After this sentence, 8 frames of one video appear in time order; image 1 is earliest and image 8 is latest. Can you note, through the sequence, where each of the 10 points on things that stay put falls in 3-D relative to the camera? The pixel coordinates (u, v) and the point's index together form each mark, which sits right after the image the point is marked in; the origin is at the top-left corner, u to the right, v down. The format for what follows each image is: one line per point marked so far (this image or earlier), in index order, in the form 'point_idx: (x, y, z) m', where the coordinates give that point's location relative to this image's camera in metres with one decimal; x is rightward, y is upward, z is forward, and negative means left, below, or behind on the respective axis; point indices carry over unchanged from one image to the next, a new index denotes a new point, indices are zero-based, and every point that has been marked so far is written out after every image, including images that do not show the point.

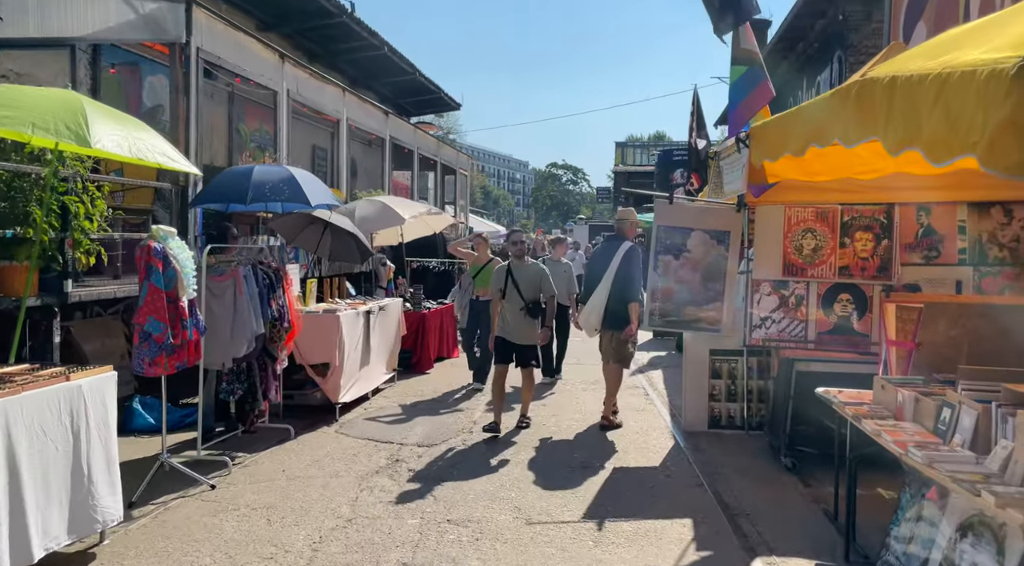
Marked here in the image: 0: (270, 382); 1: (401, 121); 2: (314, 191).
0: (-1.9, -0.8, +5.4) m
1: (-2.3, +3.3, +13.8) m
2: (-1.6, +0.8, +5.6) m
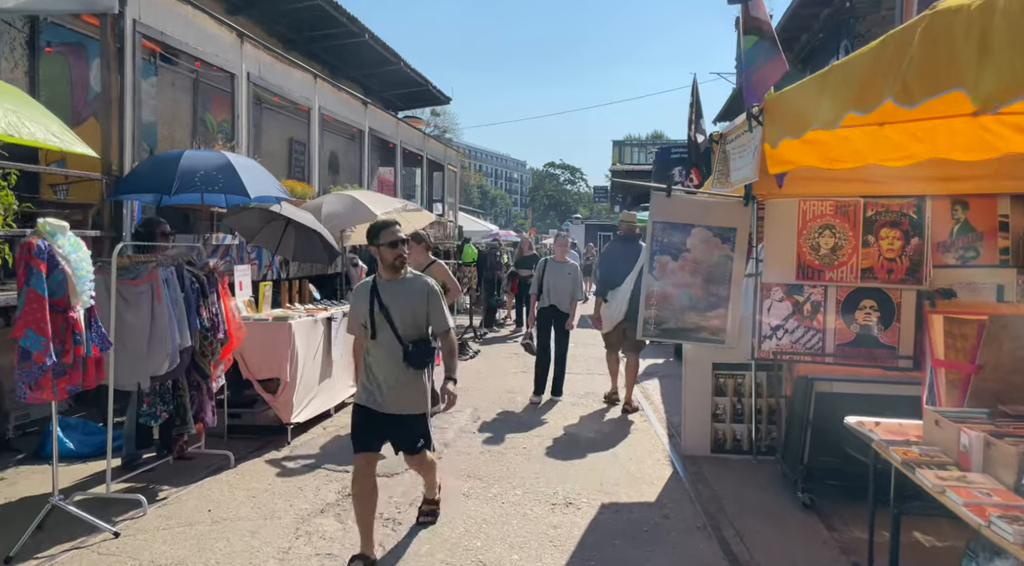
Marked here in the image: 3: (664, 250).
0: (-2.1, -0.8, +4.6) m
1: (-2.5, +3.2, +13.0) m
2: (-1.8, +0.7, +4.8) m
3: (+1.2, +0.3, +5.3) m
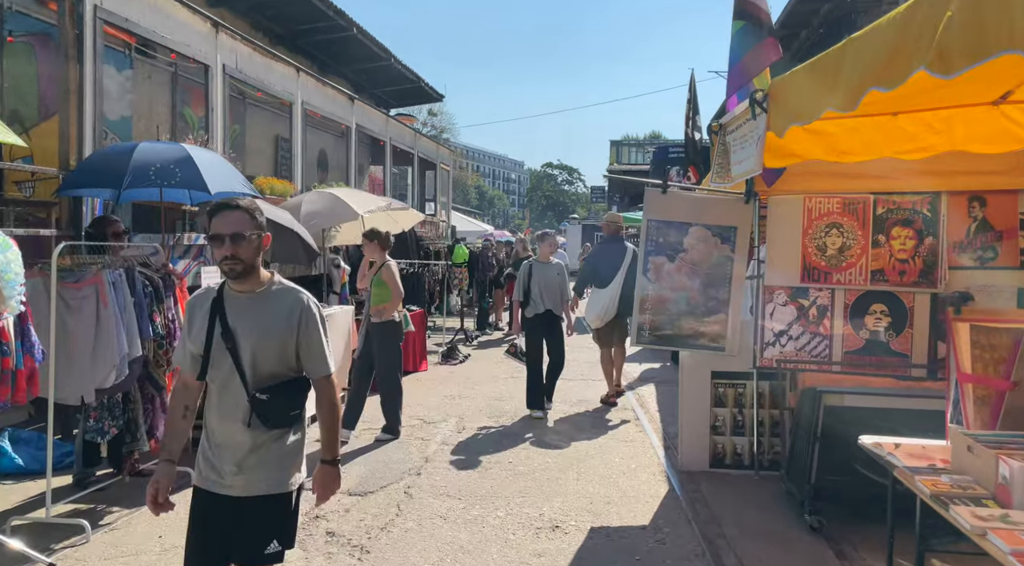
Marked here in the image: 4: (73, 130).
0: (-2.2, -0.8, +4.3) m
1: (-2.6, +3.2, +12.6) m
2: (-1.9, +0.7, +4.4) m
3: (+1.1, +0.2, +4.9) m
4: (-3.5, +1.2, +5.4) m
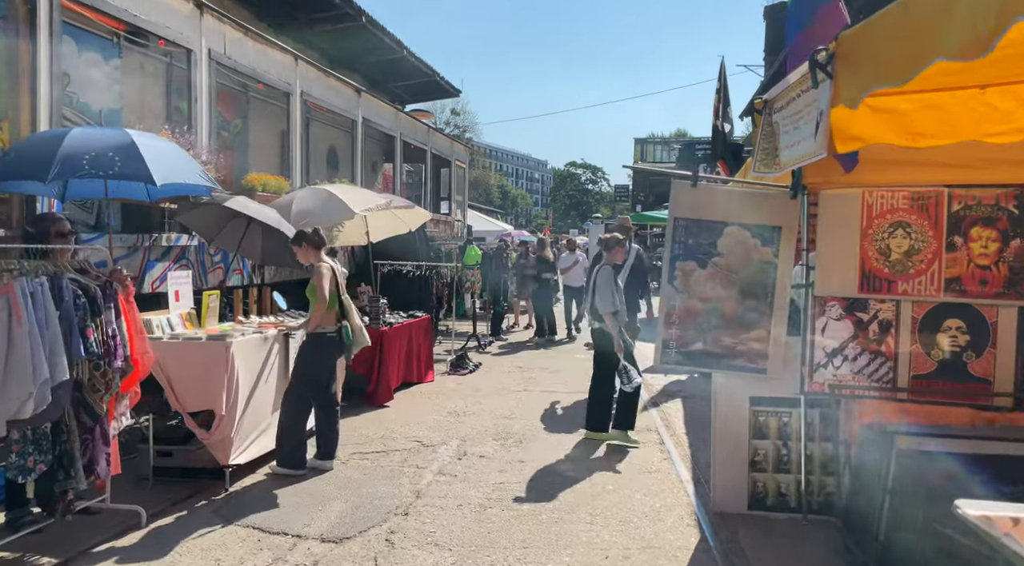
0: (-2.2, -0.9, +3.6) m
1: (-2.3, +3.2, +12.0) m
2: (-1.9, +0.7, +3.8) m
3: (+1.1, +0.2, +4.2) m
4: (-3.4, +1.2, +4.8) m
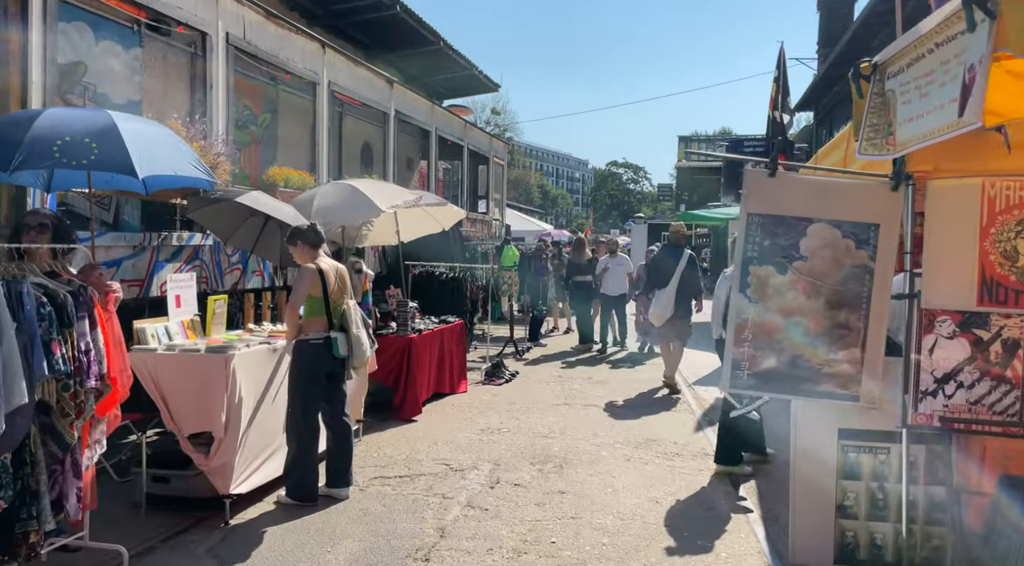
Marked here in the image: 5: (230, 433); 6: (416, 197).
0: (-2.0, -0.9, +3.1) m
1: (-1.6, +3.1, +11.5) m
2: (-1.7, +0.6, +3.3) m
3: (+1.3, +0.1, +3.5) m
4: (-3.2, +1.2, +4.4) m
5: (-1.6, -0.9, +3.9) m
6: (-1.0, +0.9, +7.0) m
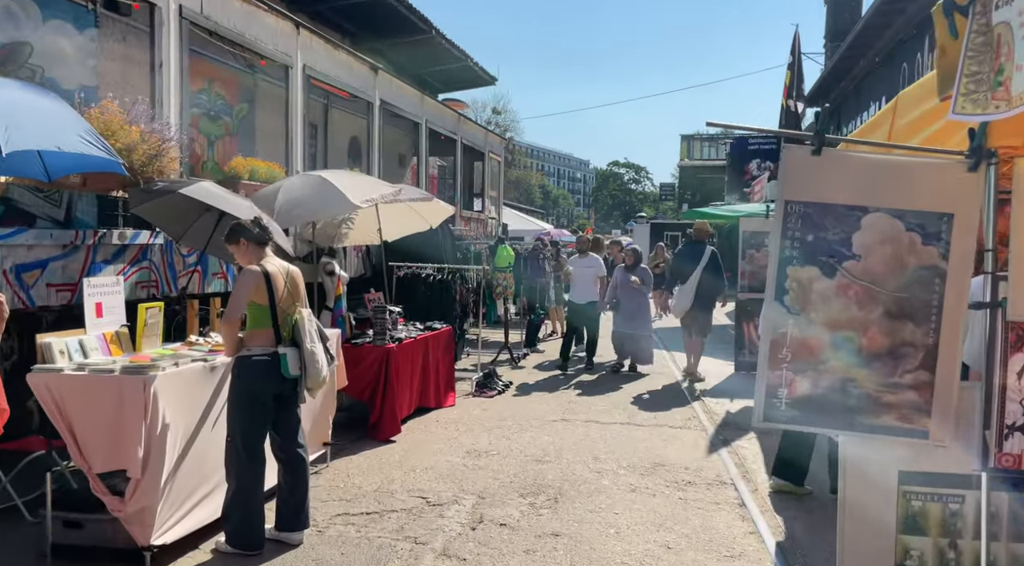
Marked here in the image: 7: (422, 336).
0: (-2.1, -0.9, +2.4) m
1: (-1.7, +3.1, +10.8) m
2: (-1.8, +0.6, +2.6) m
3: (+1.2, +0.1, +2.8) m
4: (-3.3, +1.1, +3.7) m
5: (-1.7, -0.9, +3.2) m
6: (-1.0, +0.8, +6.3) m
7: (-0.9, -0.5, +6.5) m
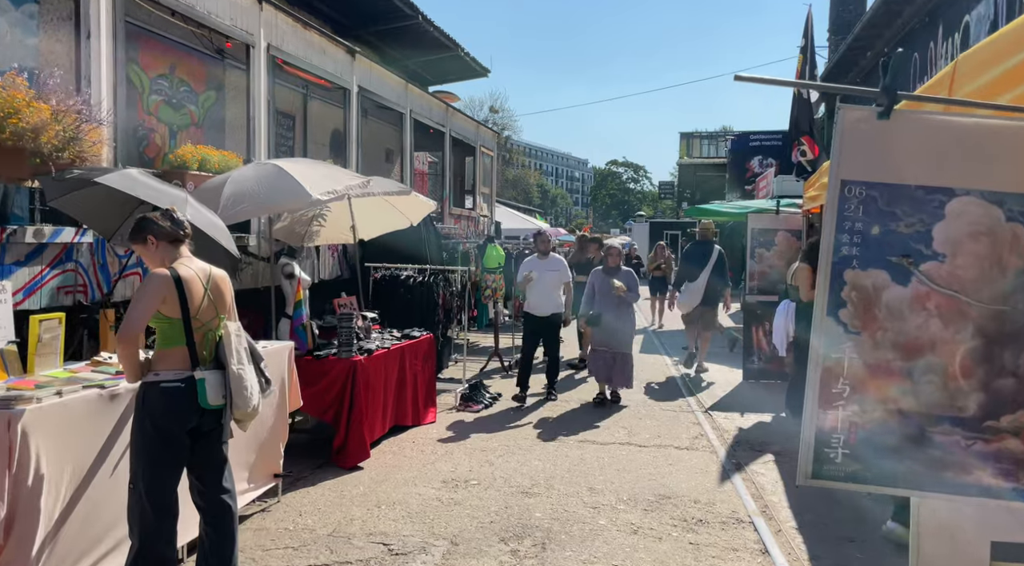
0: (-2.2, -1.0, +1.7) m
1: (-1.8, +3.1, +10.1) m
2: (-1.9, +0.6, +1.9) m
3: (+1.1, +0.1, +2.1) m
4: (-3.4, +1.1, +3.0) m
5: (-1.8, -0.9, +2.5) m
6: (-1.2, +0.8, +5.6) m
7: (-1.0, -0.5, +5.8) m
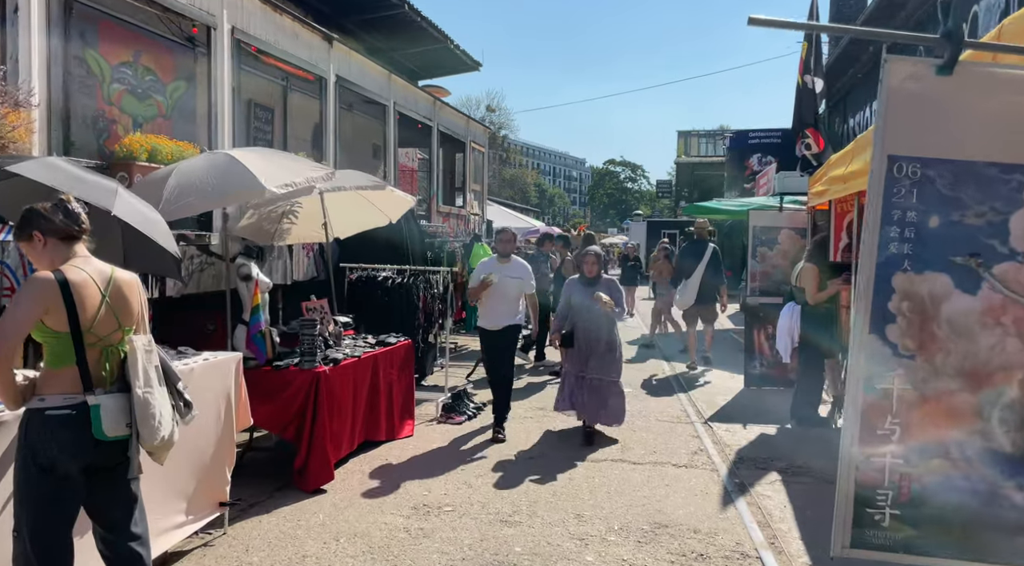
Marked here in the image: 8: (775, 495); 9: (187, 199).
0: (-2.3, -1.0, +1.2) m
1: (-2.0, +3.1, +9.6) m
2: (-2.0, +0.5, +1.4) m
3: (+1.0, +0.1, +1.6) m
4: (-3.5, +1.1, +2.5) m
5: (-1.9, -0.9, +2.0) m
6: (-1.3, +0.8, +5.1) m
7: (-1.1, -0.6, +5.3) m
8: (+1.7, -1.4, +4.5) m
9: (-2.0, +0.5, +4.2) m
